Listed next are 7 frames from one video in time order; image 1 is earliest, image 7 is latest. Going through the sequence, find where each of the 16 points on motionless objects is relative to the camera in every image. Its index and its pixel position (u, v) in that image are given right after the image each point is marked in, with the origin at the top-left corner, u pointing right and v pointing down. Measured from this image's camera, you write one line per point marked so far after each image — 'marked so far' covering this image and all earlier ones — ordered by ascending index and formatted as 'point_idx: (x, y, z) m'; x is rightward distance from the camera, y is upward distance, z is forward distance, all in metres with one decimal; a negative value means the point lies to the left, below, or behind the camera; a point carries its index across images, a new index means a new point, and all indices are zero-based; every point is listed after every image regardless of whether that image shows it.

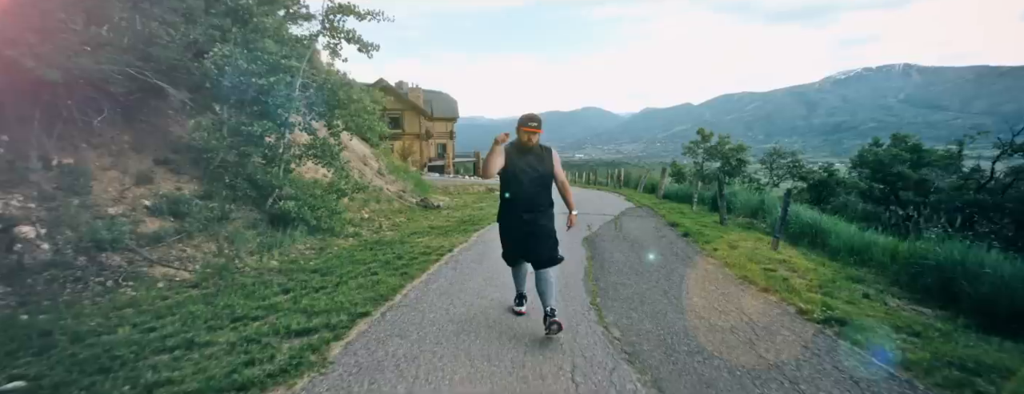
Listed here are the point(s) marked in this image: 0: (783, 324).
0: (+2.6, -1.2, +3.8) m
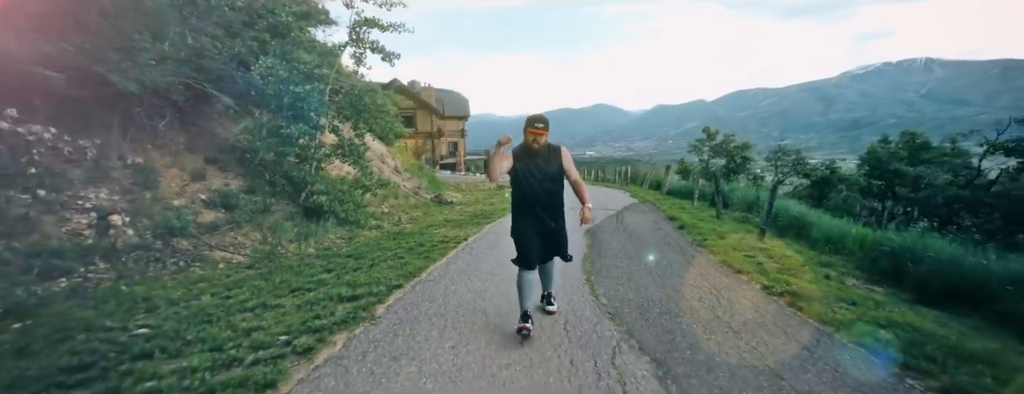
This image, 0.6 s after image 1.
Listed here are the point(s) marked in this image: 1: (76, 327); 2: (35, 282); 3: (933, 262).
0: (+2.6, -1.1, +4.5) m
1: (-4.3, -1.3, +3.8) m
2: (-5.4, -0.9, +4.5) m
3: (+5.0, -0.8, +4.7) m
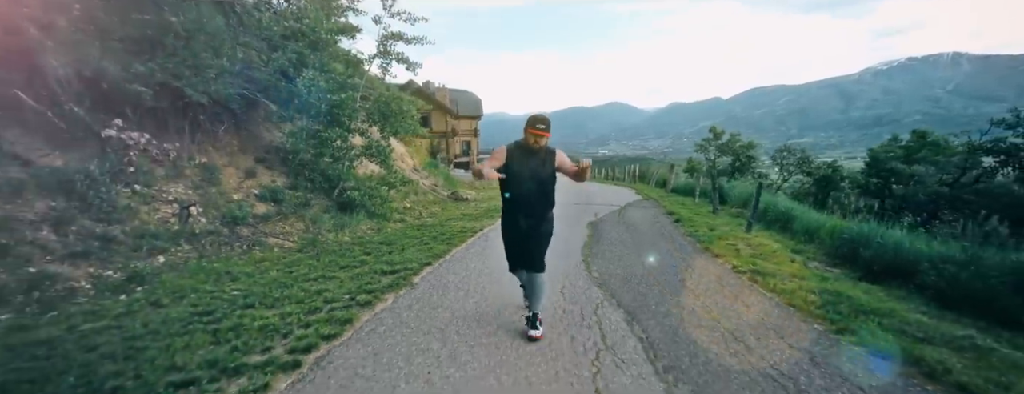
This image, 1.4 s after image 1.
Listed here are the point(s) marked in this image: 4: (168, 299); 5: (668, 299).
0: (+2.8, -1.0, +5.5) m
1: (-4.1, -1.2, +5.0) m
2: (-5.3, -0.9, +5.7) m
3: (+5.1, -0.7, +5.5) m
4: (-4.1, -1.2, +4.7) m
5: (+1.7, -1.1, +4.3) m
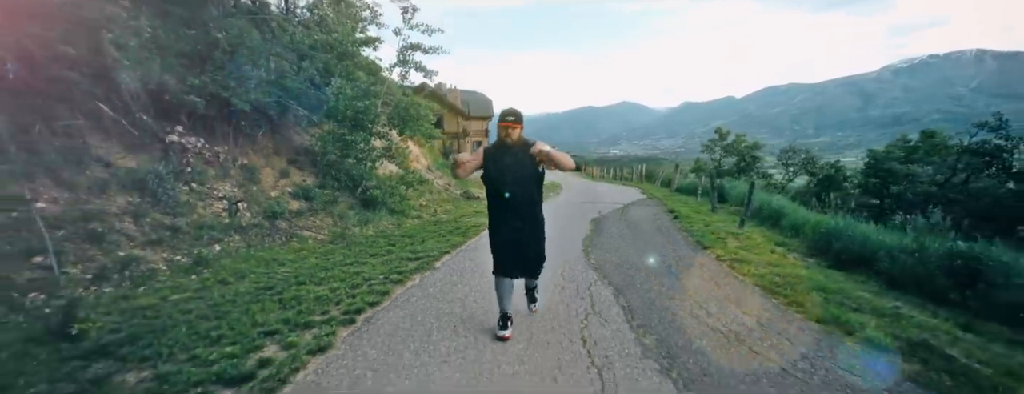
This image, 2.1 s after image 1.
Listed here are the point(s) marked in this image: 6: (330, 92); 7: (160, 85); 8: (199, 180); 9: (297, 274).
0: (+2.9, -1.0, +6.2) m
1: (-4.0, -1.1, +5.9) m
2: (-5.2, -0.8, +6.6) m
3: (+5.3, -0.7, +6.2) m
4: (-4.0, -1.1, +5.6) m
5: (+1.8, -1.0, +5.0) m
6: (-5.1, +2.9, +11.0) m
7: (-6.8, +2.2, +7.6) m
8: (-6.2, +0.3, +7.7) m
9: (-3.1, -1.1, +5.7) m
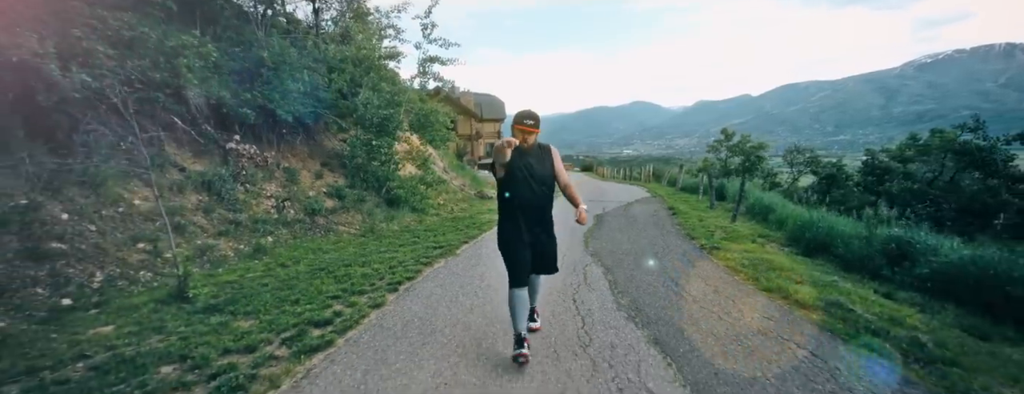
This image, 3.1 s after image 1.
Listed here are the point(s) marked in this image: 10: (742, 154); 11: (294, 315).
0: (+3.1, -0.9, +7.1) m
1: (-3.9, -1.1, +7.0) m
2: (-5.0, -0.8, +7.8) m
3: (+5.5, -0.6, +7.0) m
4: (-3.8, -1.1, +6.7) m
5: (+1.9, -1.0, +6.0) m
6: (-4.8, +2.9, +12.1) m
7: (-6.6, +2.2, +8.9) m
8: (-6.0, +0.4, +8.9) m
9: (-3.0, -1.1, +6.8) m
10: (+10.0, +1.9, +16.8) m
11: (-2.3, -1.2, +4.1) m
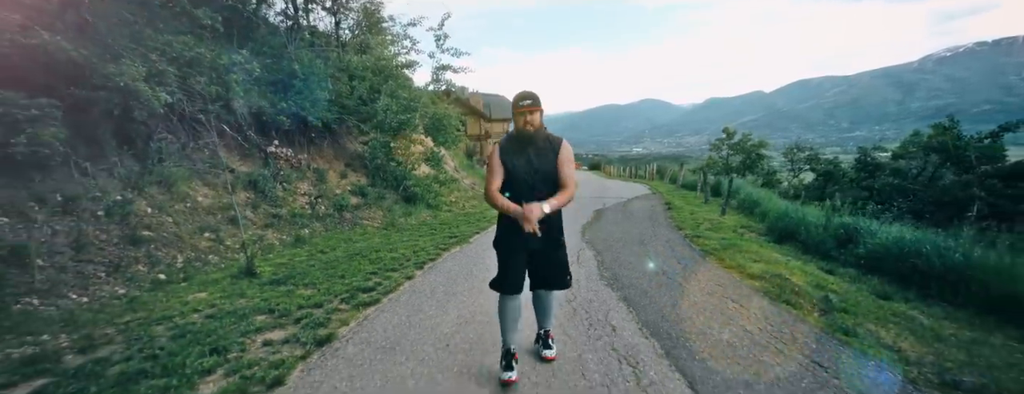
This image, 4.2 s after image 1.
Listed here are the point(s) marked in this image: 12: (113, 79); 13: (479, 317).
0: (+3.2, -0.8, +8.0) m
1: (-3.7, -1.0, +8.1) m
2: (-4.8, -0.7, +8.9) m
3: (+5.6, -0.5, +7.9) m
4: (-3.7, -1.0, +7.8) m
5: (+2.0, -0.9, +6.9) m
6: (-4.5, +3.0, +13.3) m
7: (-6.5, +2.3, +10.0) m
8: (-5.8, +0.4, +10.1) m
9: (-2.9, -1.0, +7.9) m
10: (+10.3, +2.0, +17.5) m
11: (-2.2, -1.2, +5.2) m
12: (-6.3, +1.9, +6.1) m
13: (-0.3, -1.2, +3.7) m
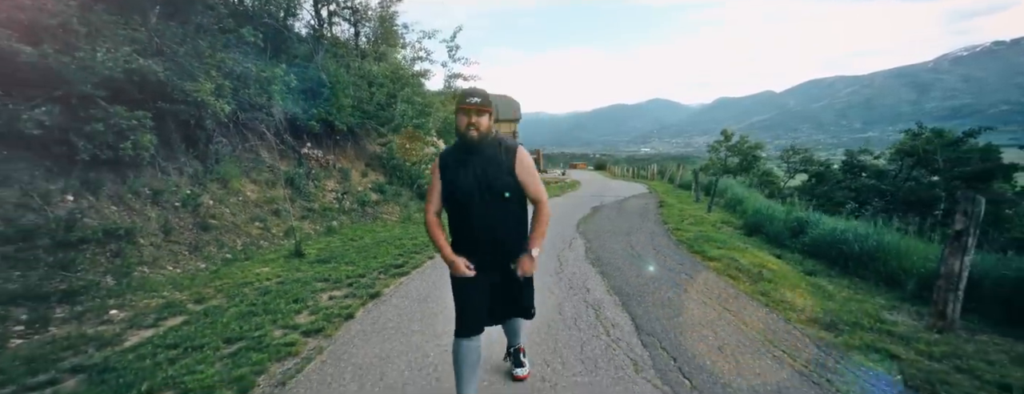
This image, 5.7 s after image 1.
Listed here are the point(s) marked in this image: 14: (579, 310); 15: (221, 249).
0: (+3.3, -0.8, +9.1) m
1: (-3.6, -0.9, +9.4) m
2: (-4.7, -0.6, +10.2) m
3: (+5.7, -0.4, +9.0) m
4: (-3.6, -0.9, +9.0) m
5: (+2.1, -0.8, +8.1) m
6: (-4.3, +3.1, +14.5) m
7: (-6.3, +2.4, +11.3) m
8: (-5.7, +0.5, +11.4) m
9: (-2.8, -0.9, +9.1) m
10: (+10.6, +2.0, +18.5) m
11: (-2.2, -1.1, +6.4) m
12: (-6.2, +2.0, +7.4) m
13: (-0.3, -1.1, +4.9) m
14: (+0.7, -1.1, +3.9) m
15: (-5.1, -0.9, +6.9) m
